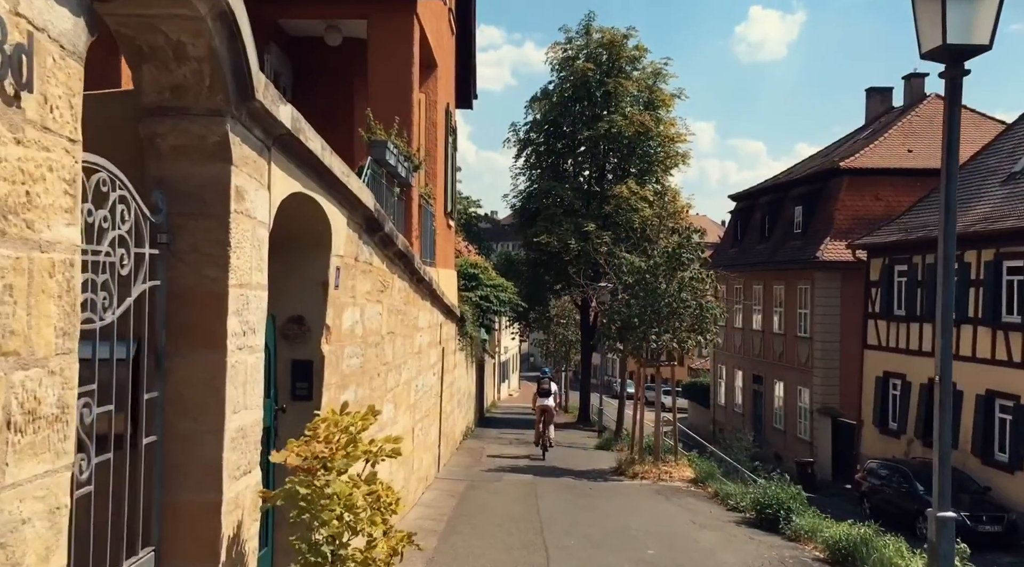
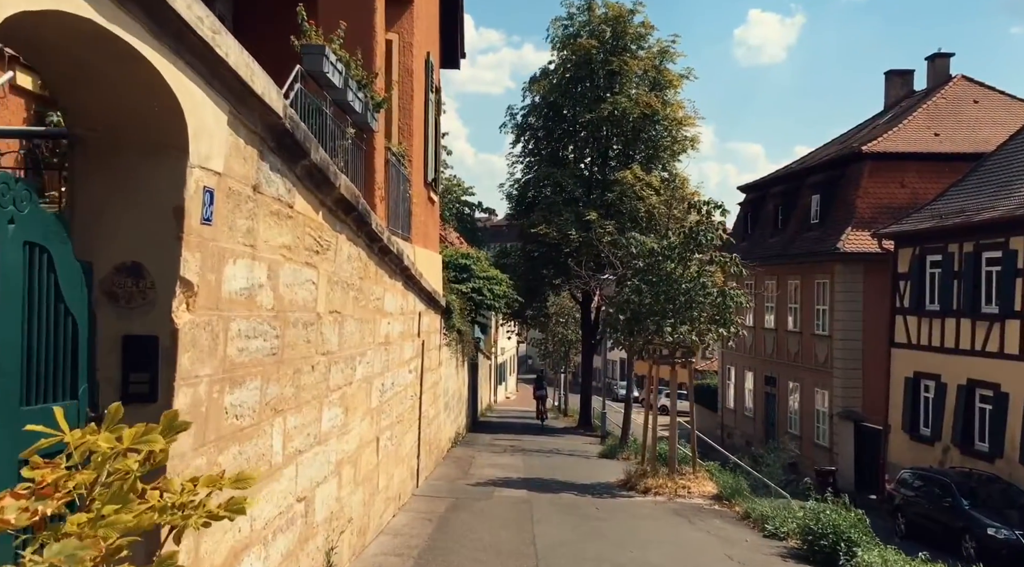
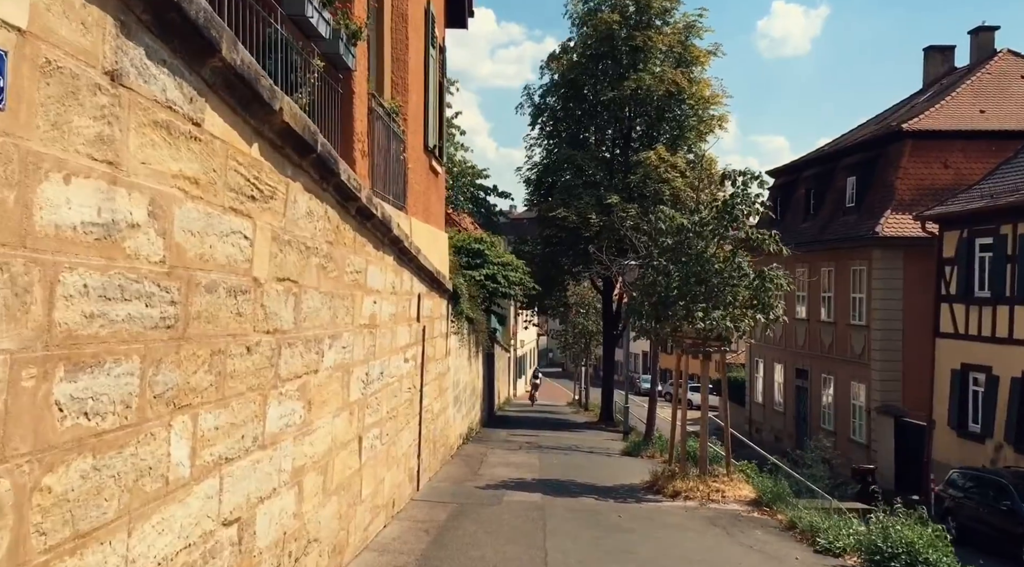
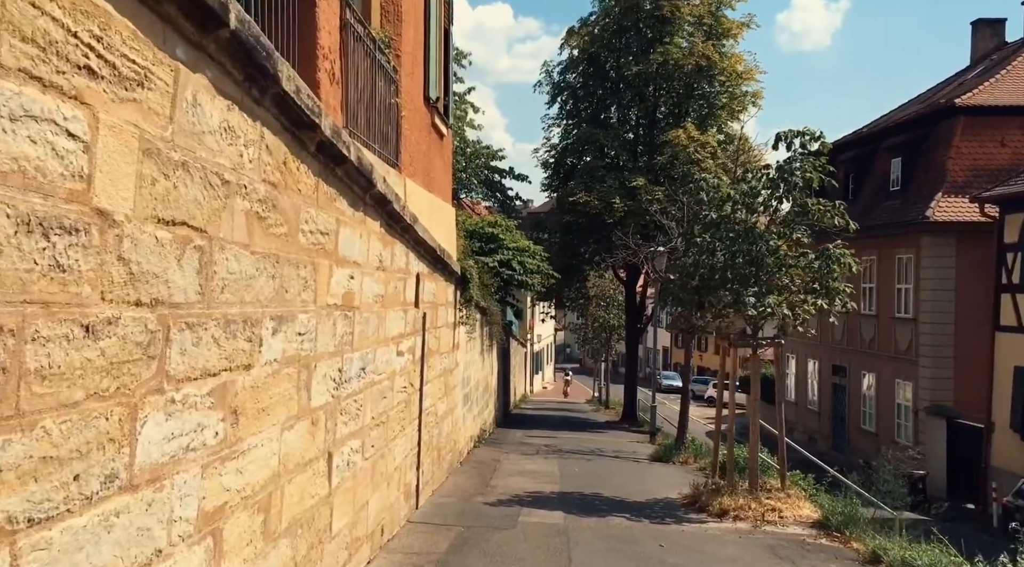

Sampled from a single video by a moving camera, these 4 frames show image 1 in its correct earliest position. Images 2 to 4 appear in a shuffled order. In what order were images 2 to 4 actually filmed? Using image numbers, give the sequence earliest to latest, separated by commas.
2, 3, 4
